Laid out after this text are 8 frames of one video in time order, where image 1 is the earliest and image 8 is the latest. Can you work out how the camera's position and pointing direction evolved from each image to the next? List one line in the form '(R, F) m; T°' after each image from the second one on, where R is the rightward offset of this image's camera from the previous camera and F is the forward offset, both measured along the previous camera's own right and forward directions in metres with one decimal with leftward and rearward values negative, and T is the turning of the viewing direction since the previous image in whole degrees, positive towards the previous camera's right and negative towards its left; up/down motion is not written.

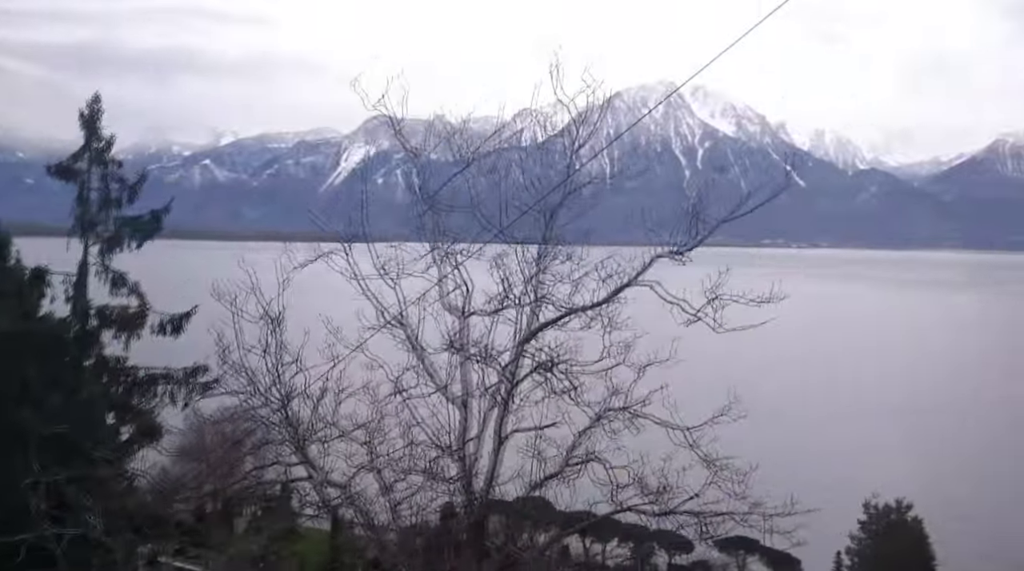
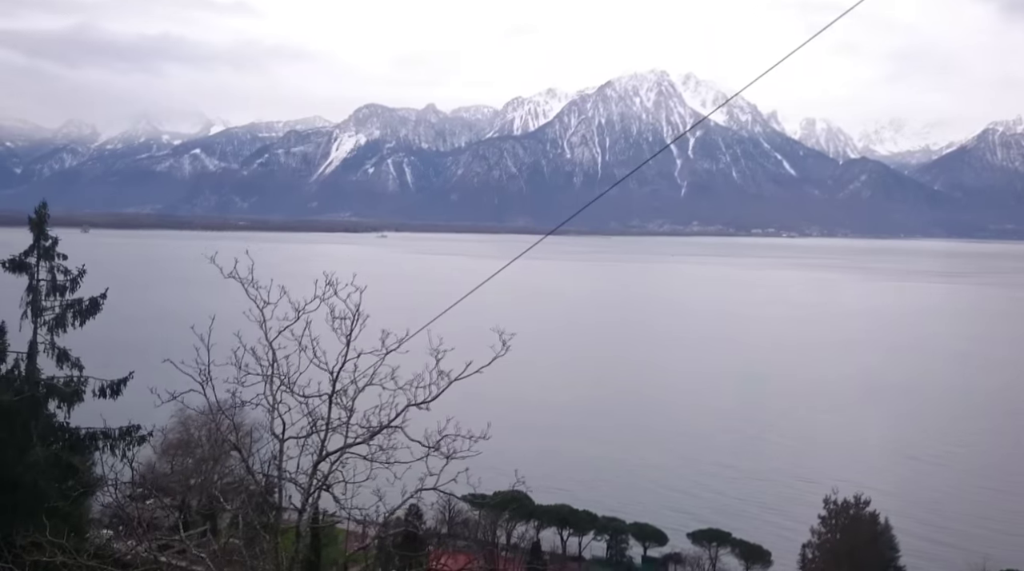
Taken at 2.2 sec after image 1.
(+0.5, -0.8) m; 0°
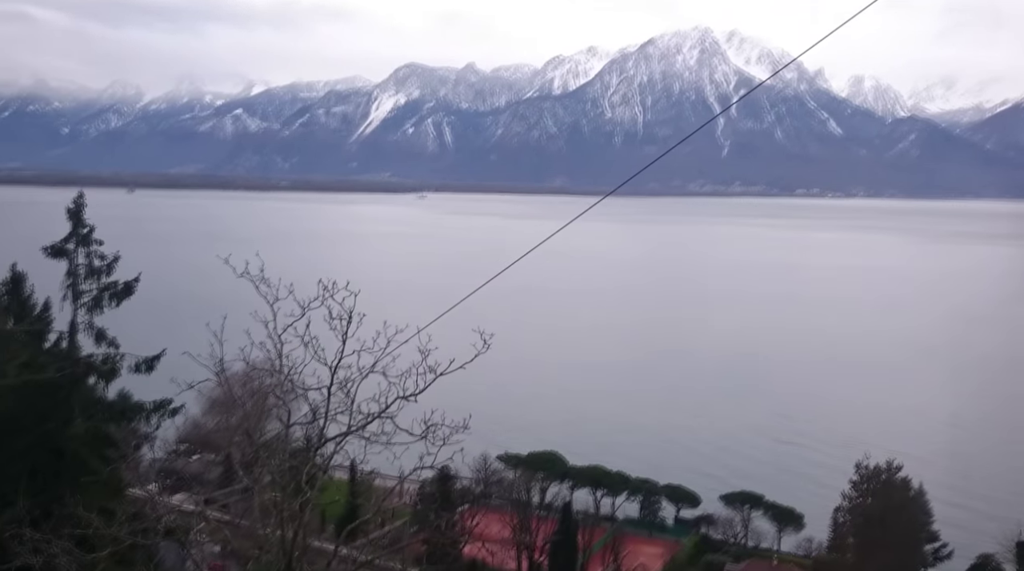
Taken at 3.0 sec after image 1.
(+0.2, -0.3) m; -2°
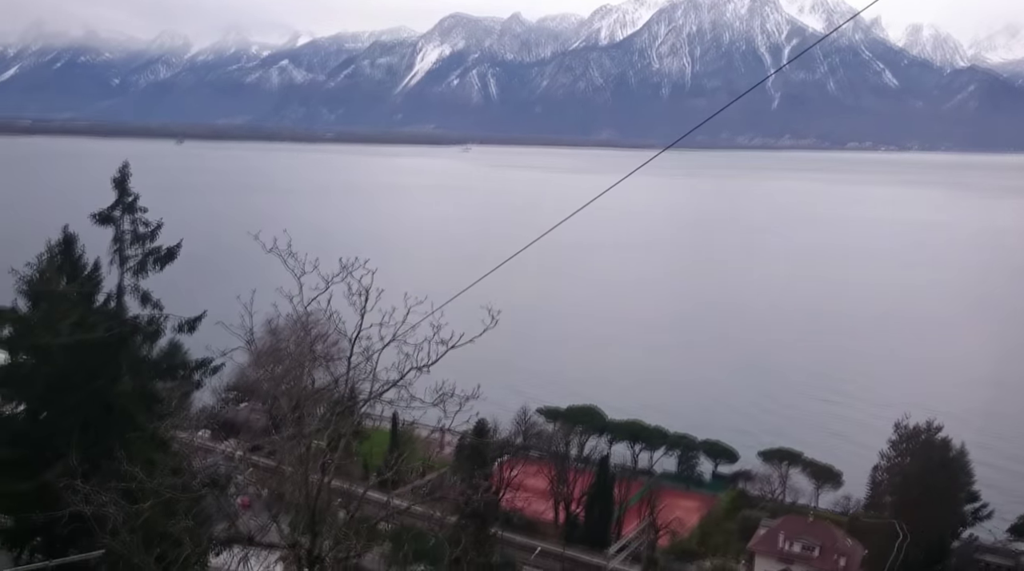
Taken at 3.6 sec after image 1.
(+0.1, -0.2) m; -3°
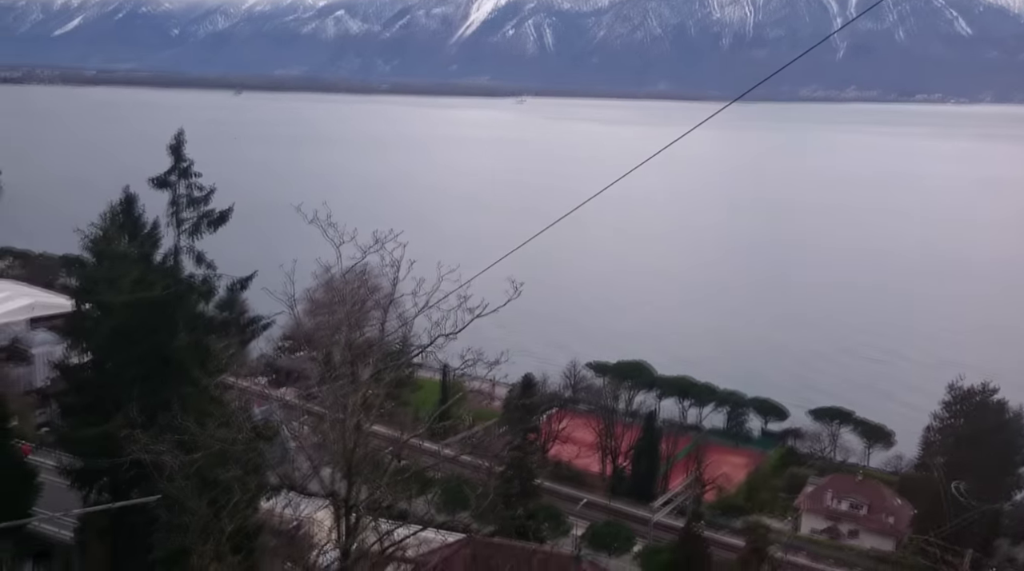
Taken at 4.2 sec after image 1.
(+0.1, -0.2) m; -3°
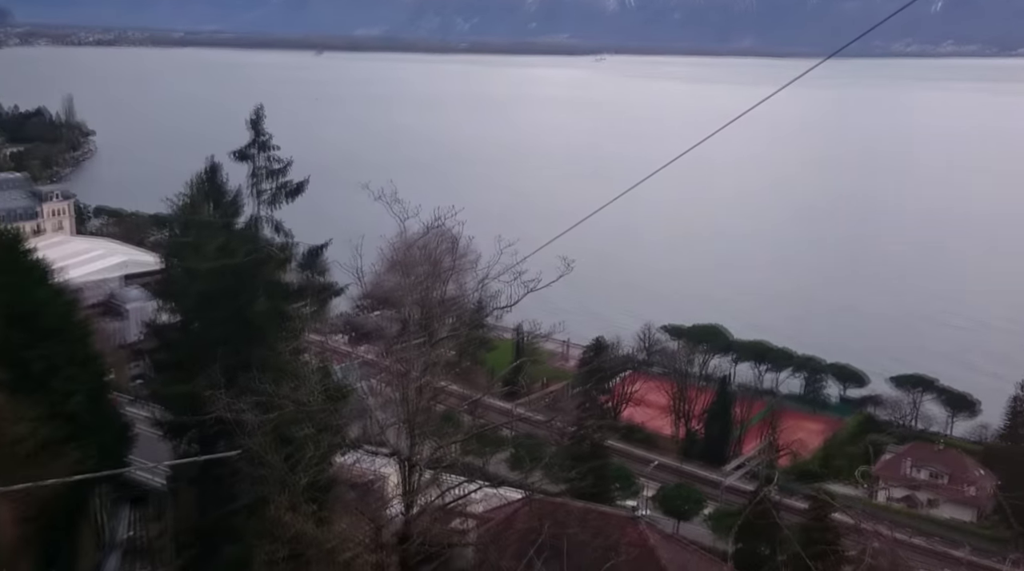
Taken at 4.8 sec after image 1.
(+0.1, -0.2) m; -4°
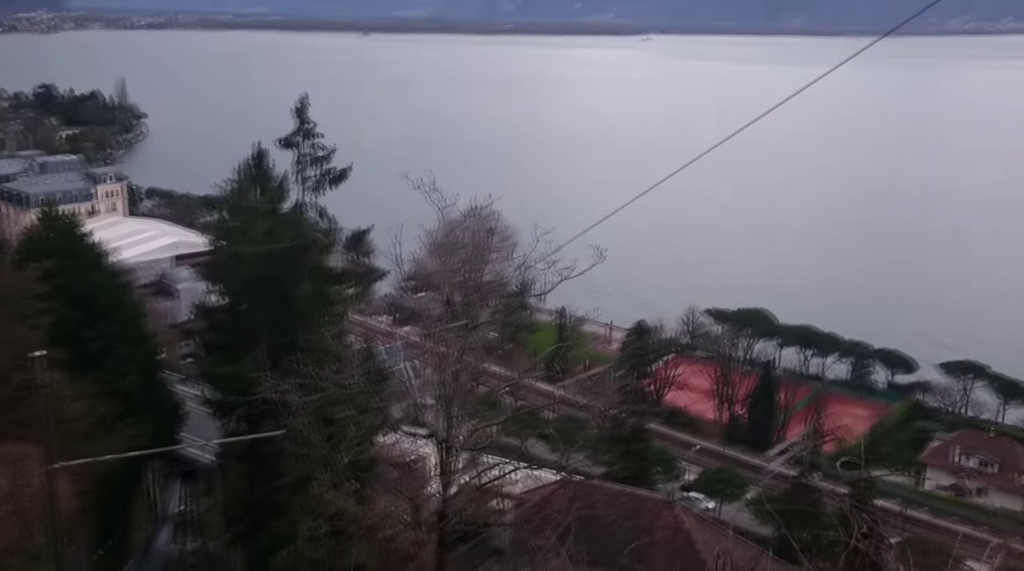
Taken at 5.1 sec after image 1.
(0.0, -0.1) m; -3°
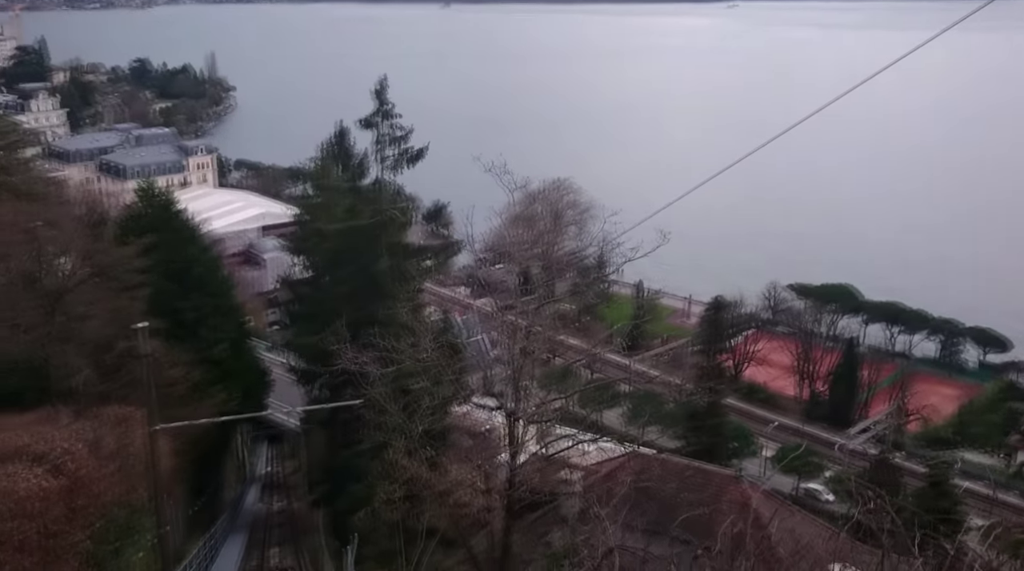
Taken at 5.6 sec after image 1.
(+0.1, -0.2) m; -5°
